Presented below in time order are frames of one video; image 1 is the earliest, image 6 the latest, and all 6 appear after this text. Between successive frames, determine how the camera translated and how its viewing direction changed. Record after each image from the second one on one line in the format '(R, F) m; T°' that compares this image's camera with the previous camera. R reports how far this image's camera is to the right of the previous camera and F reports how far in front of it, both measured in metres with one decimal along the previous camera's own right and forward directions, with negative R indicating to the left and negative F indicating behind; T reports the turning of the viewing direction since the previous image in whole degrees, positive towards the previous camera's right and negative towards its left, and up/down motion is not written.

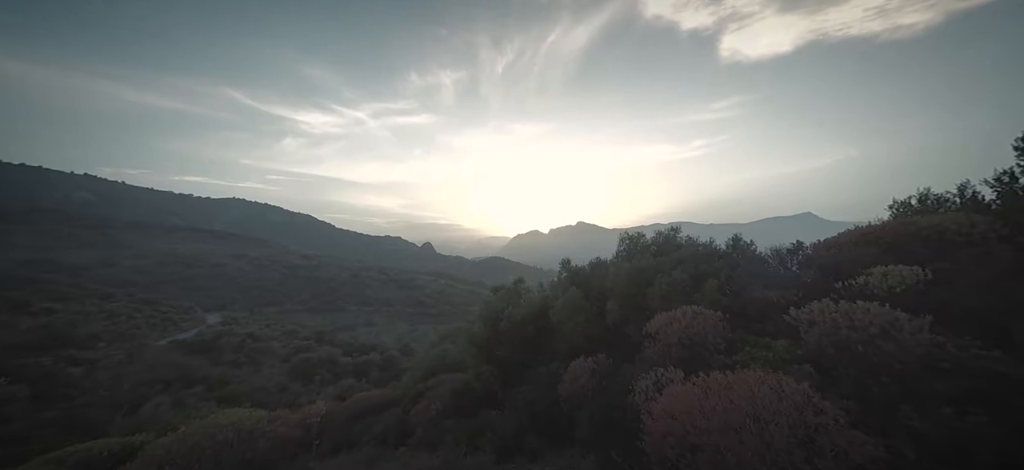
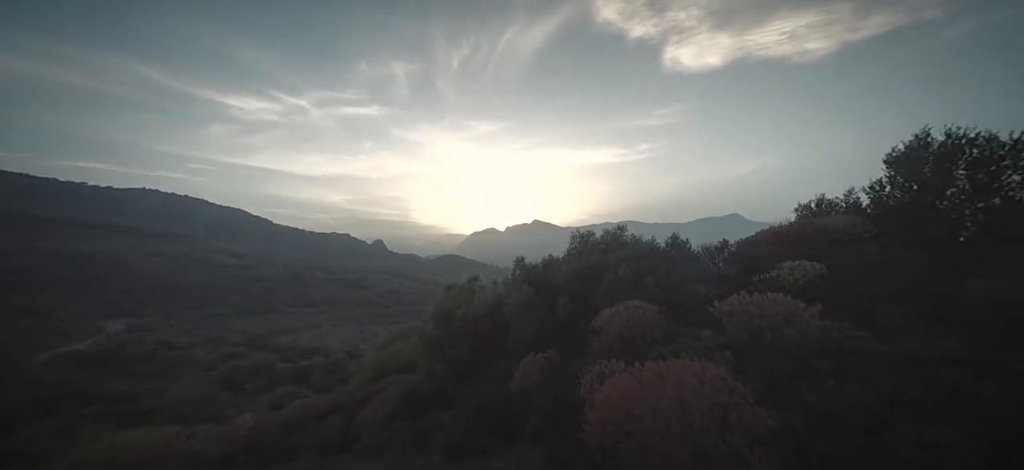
(+0.1, -0.4) m; +6°
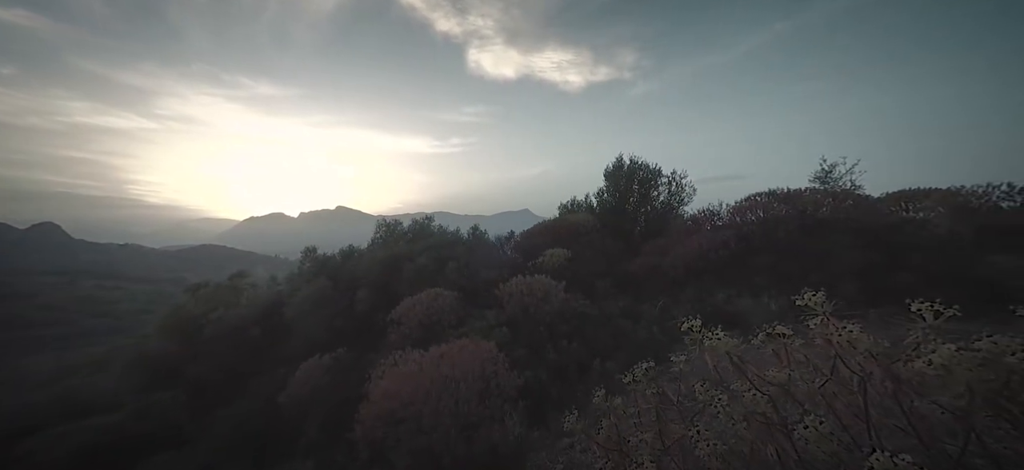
(+0.2, -0.8) m; +24°
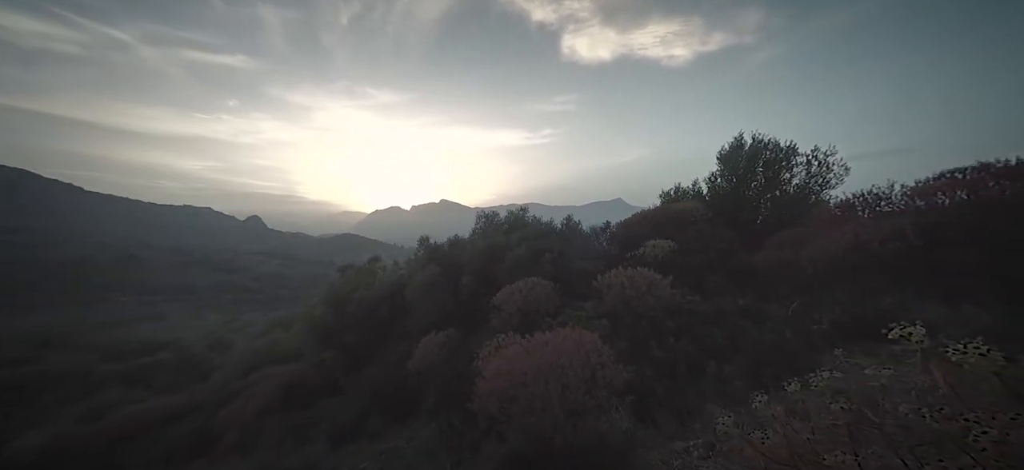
(-0.1, +0.3) m; -12°
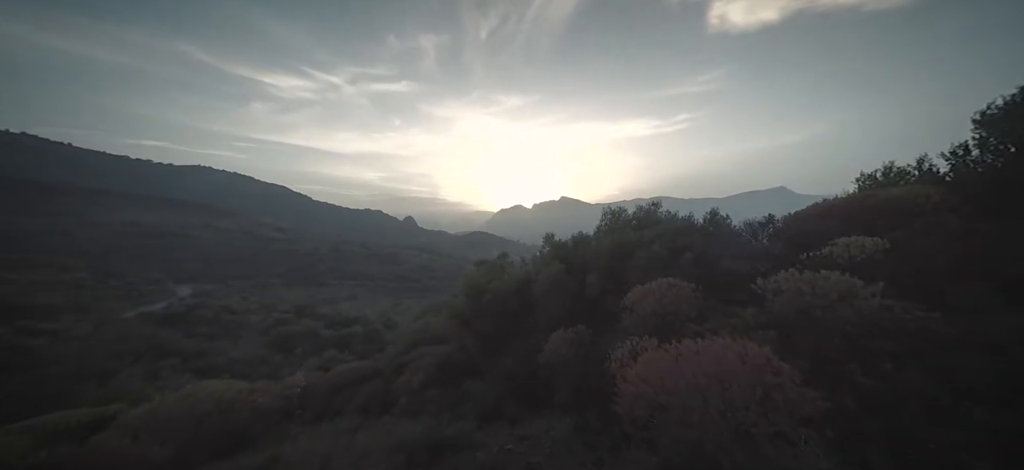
(-0.4, +0.8) m; -16°
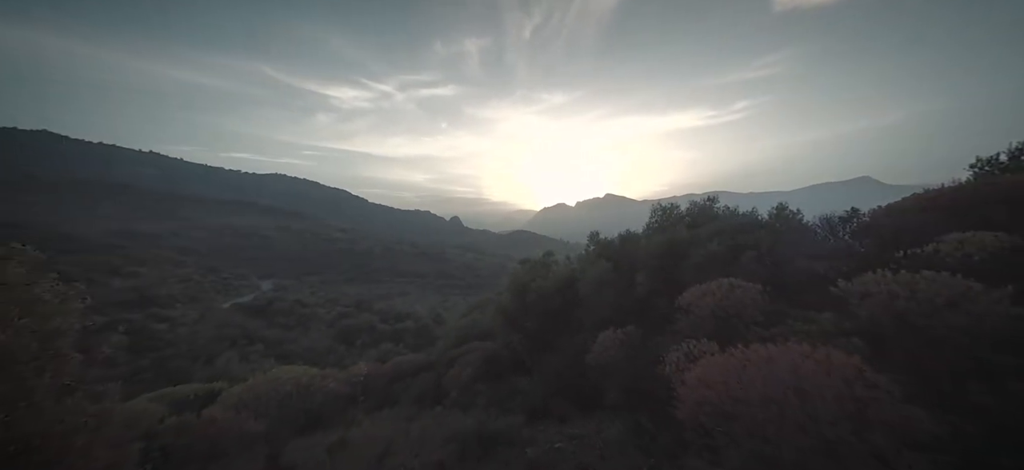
(-0.1, +0.5) m; -6°
